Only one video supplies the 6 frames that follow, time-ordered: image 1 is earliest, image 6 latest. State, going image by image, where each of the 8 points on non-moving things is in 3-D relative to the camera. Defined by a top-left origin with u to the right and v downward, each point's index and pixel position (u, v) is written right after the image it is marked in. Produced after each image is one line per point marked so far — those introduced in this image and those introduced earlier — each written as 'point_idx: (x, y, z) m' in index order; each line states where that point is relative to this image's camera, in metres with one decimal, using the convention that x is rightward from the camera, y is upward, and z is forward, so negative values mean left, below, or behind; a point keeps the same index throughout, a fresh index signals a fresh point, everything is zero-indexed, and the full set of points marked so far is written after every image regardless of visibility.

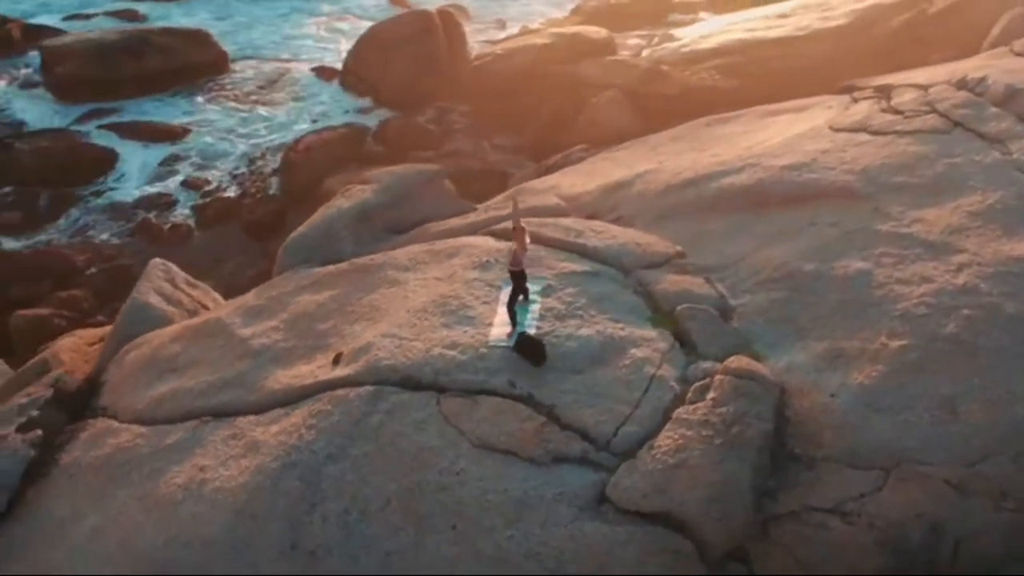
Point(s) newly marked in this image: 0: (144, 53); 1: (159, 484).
0: (-4.8, +3.1, +14.3) m
1: (-1.8, -1.0, +5.5) m
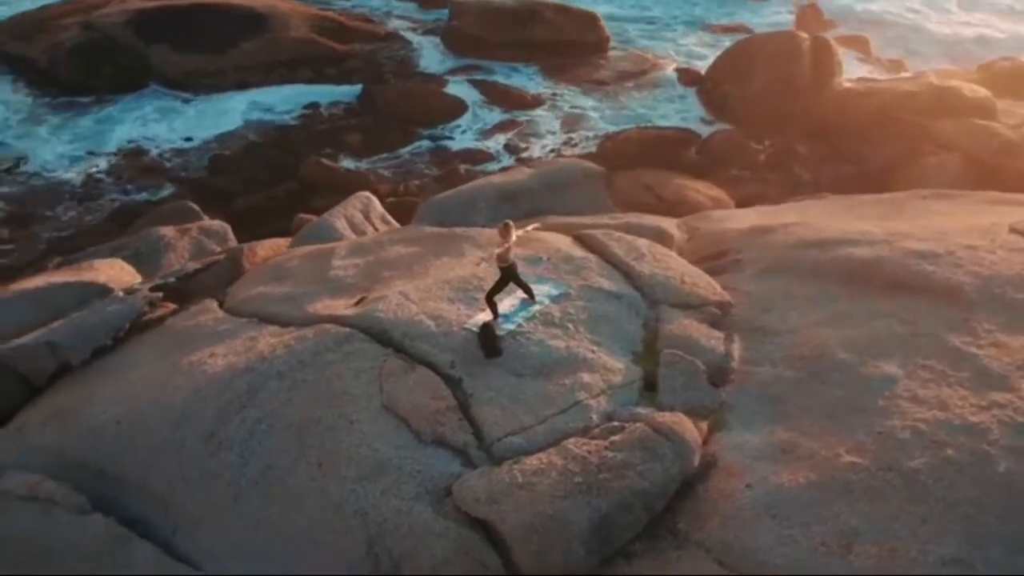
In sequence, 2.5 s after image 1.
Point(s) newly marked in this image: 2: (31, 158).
0: (+0.3, +3.7, +15.4) m
1: (-1.9, -0.4, +6.3) m
2: (-5.7, +1.6, +13.0) m
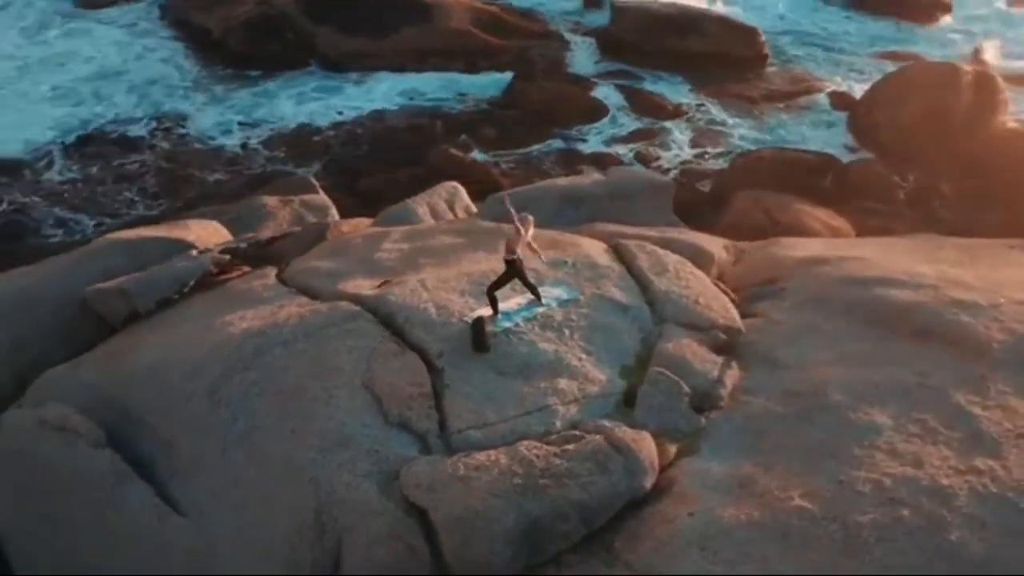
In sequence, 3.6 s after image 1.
0: (+2.5, +3.5, +15.2) m
1: (-1.8, -0.2, +6.7) m
2: (-4.1, +2.2, +13.9) m
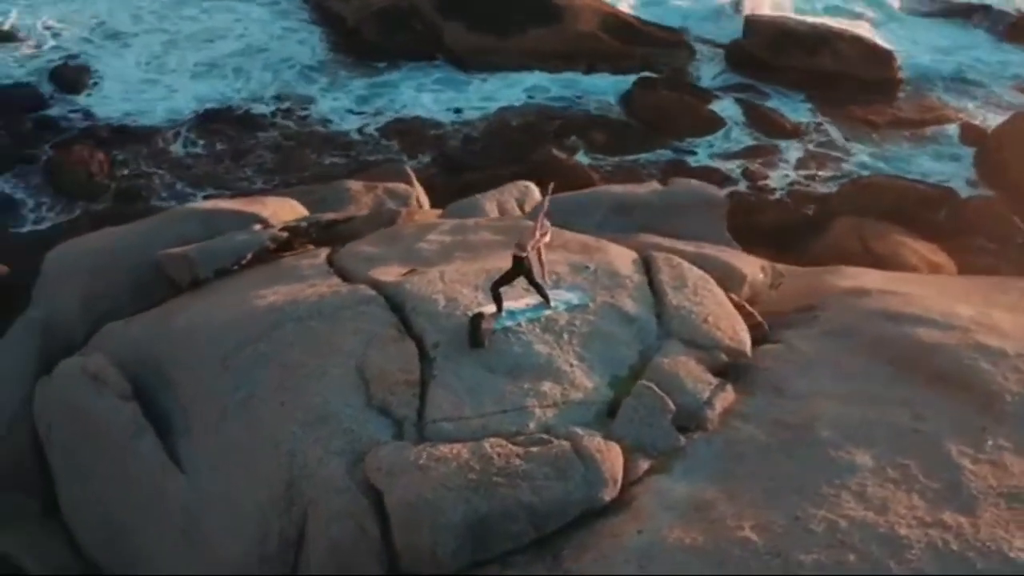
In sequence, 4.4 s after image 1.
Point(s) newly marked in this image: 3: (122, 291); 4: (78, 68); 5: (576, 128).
0: (+4.2, +3.2, +14.7) m
1: (-1.6, 0.0, +7.0) m
2: (-2.6, +2.5, +14.4) m
3: (-2.9, 0.0, +8.2) m
4: (-5.7, +2.9, +14.4) m
5: (+0.8, +2.0, +13.9) m
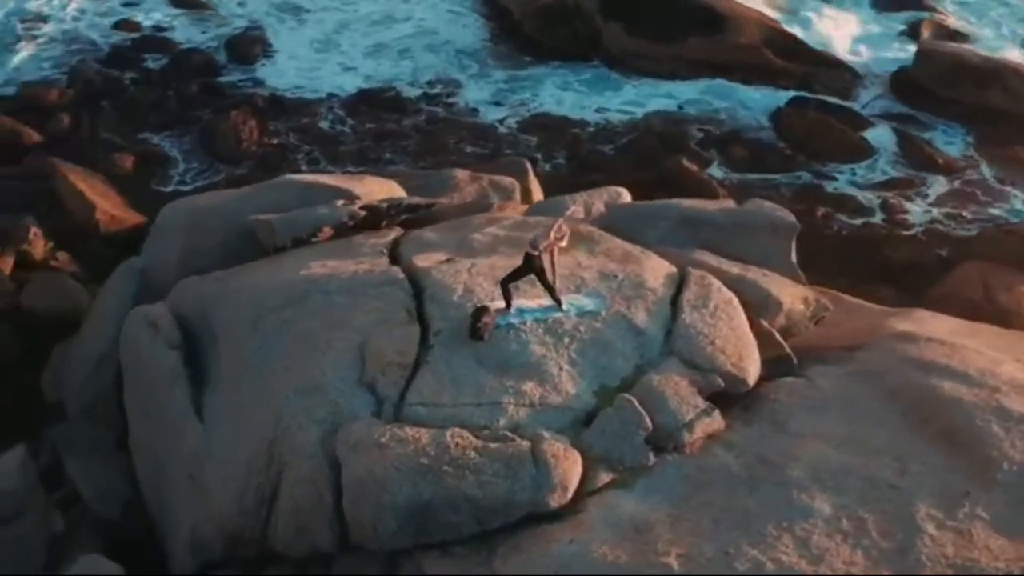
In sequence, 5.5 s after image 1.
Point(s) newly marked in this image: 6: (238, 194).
0: (+6.1, +2.6, +13.9) m
1: (-1.3, +0.2, +7.2) m
2: (-0.7, +2.7, +14.8) m
3: (-2.4, +0.3, +8.7) m
4: (-3.6, +3.5, +15.3) m
5: (+2.5, +1.8, +13.7) m
6: (-2.2, +0.8, +9.0) m
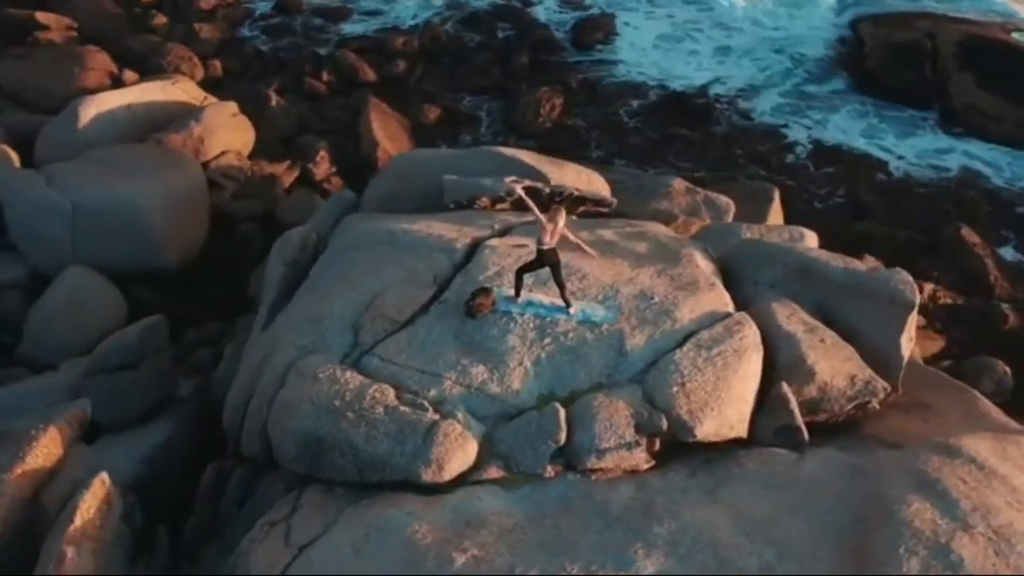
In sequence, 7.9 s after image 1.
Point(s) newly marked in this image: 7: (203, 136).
0: (+9.2, +0.5, +11.0) m
1: (-0.5, +0.5, +7.7) m
2: (+3.5, +2.3, +14.3) m
3: (-0.9, +0.8, +9.5) m
4: (+1.2, +3.8, +15.8) m
5: (+5.7, +0.7, +12.1) m
6: (-0.5, +1.2, +9.6) m
7: (-3.2, +1.6, +11.4) m
